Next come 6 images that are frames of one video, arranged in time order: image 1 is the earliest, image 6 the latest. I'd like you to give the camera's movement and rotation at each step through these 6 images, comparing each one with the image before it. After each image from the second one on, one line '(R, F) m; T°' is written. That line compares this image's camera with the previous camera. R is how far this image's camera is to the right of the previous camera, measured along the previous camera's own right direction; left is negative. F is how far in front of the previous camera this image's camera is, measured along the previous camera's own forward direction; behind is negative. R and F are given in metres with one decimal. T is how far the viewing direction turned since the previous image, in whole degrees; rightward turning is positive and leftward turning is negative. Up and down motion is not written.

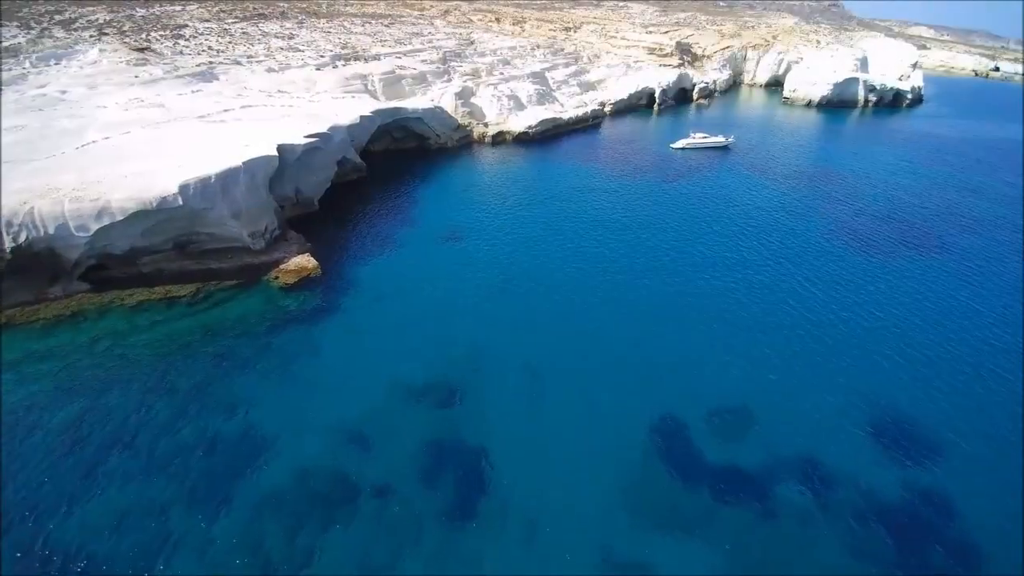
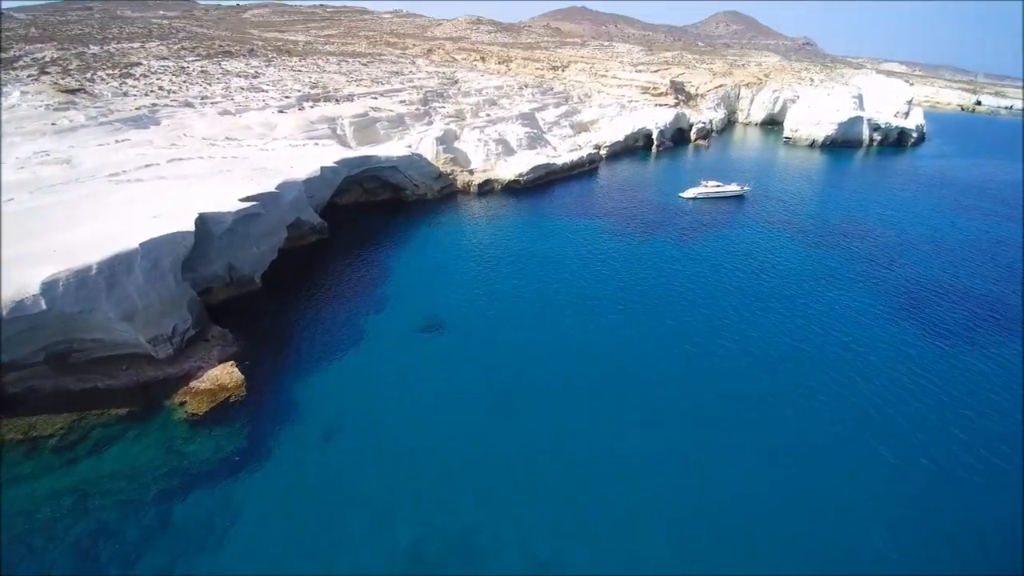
(-0.3, +6.5) m; +1°
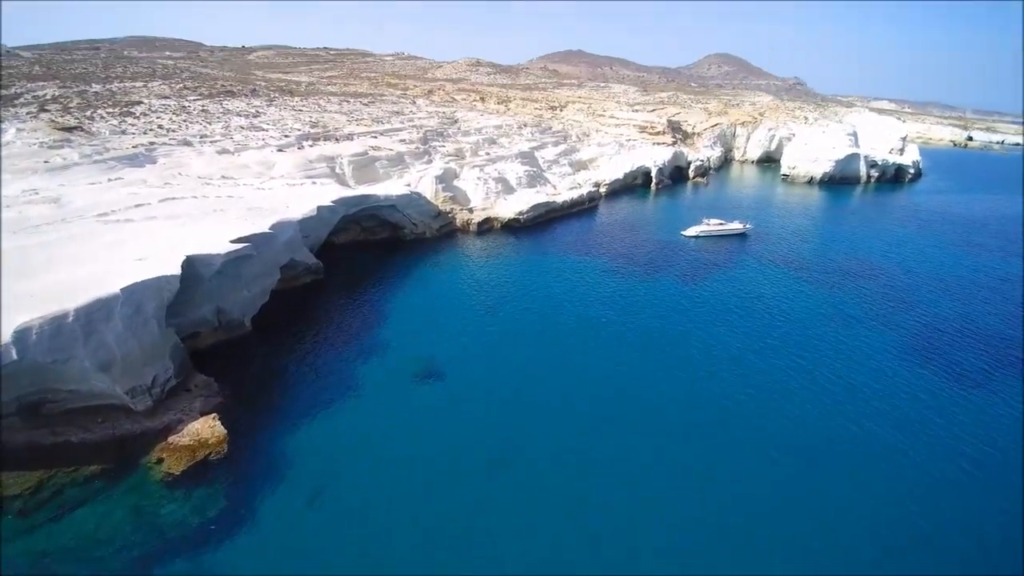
(-0.1, +1.0) m; 0°
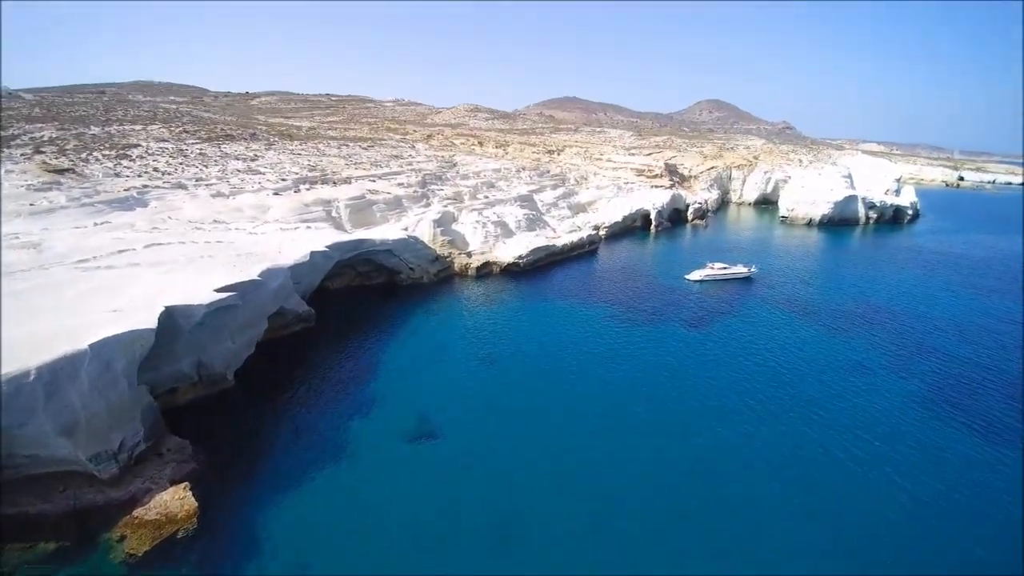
(-0.1, +1.3) m; 0°
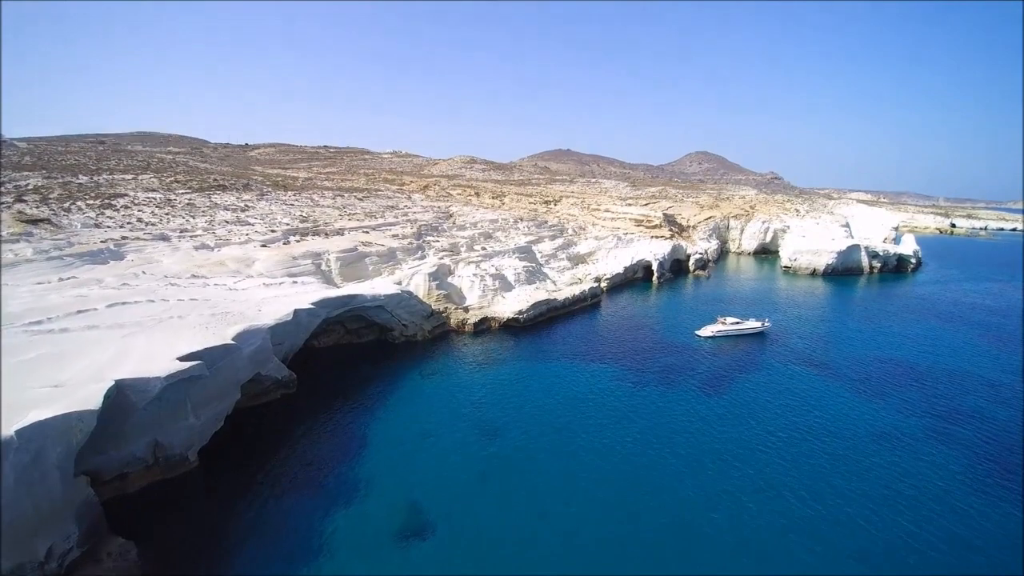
(-0.4, +2.4) m; +1°
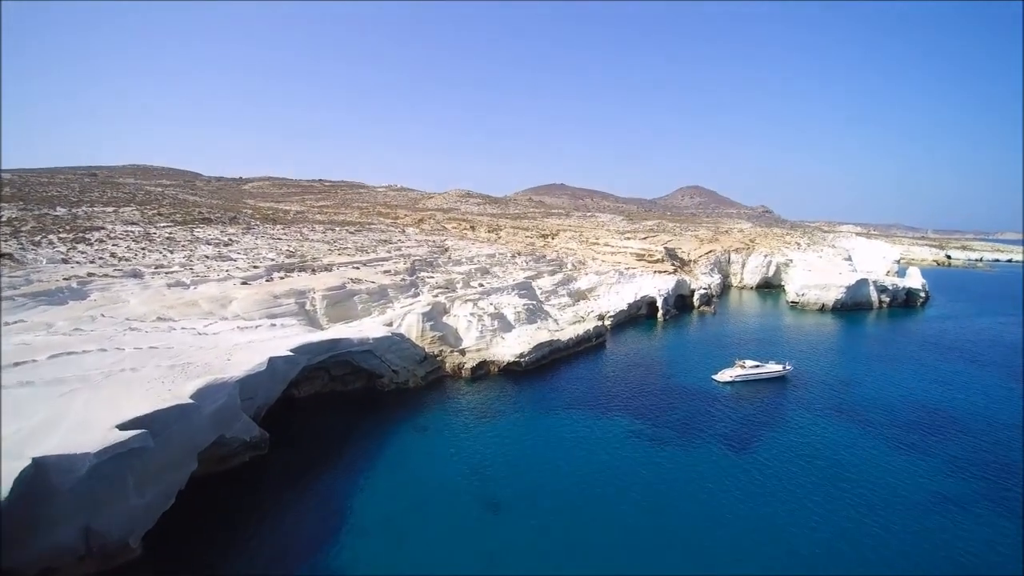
(-0.4, +3.0) m; +1°
